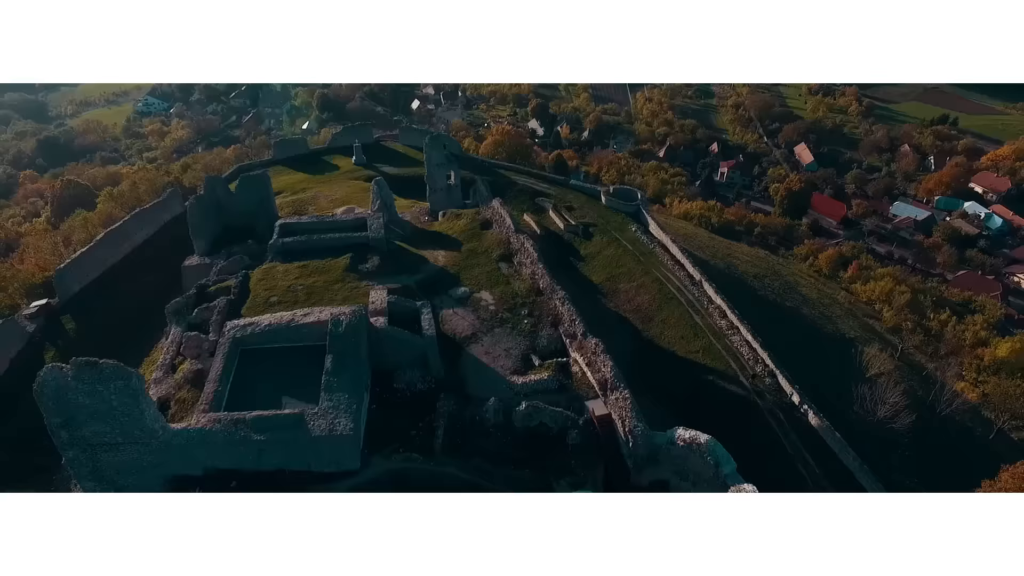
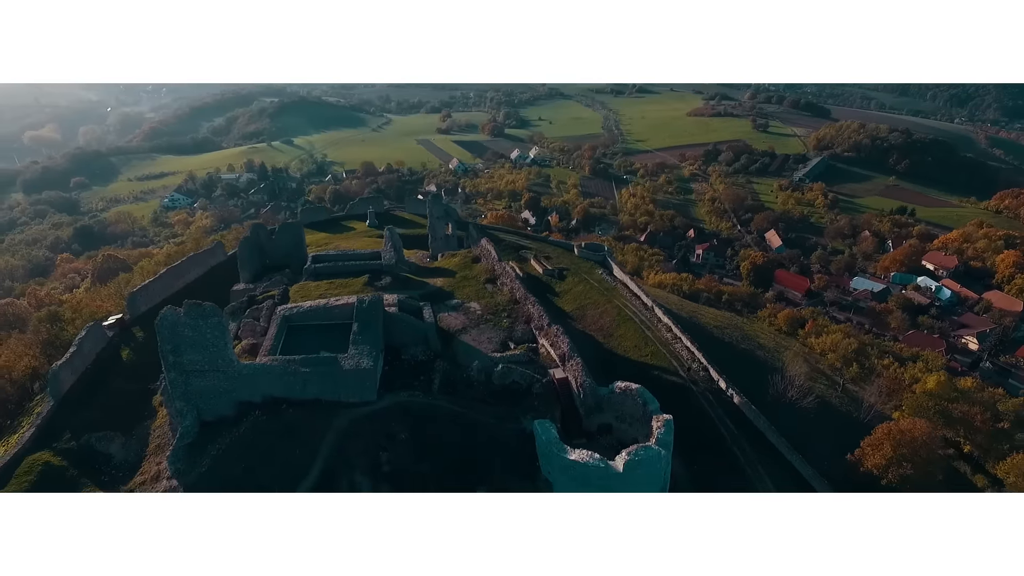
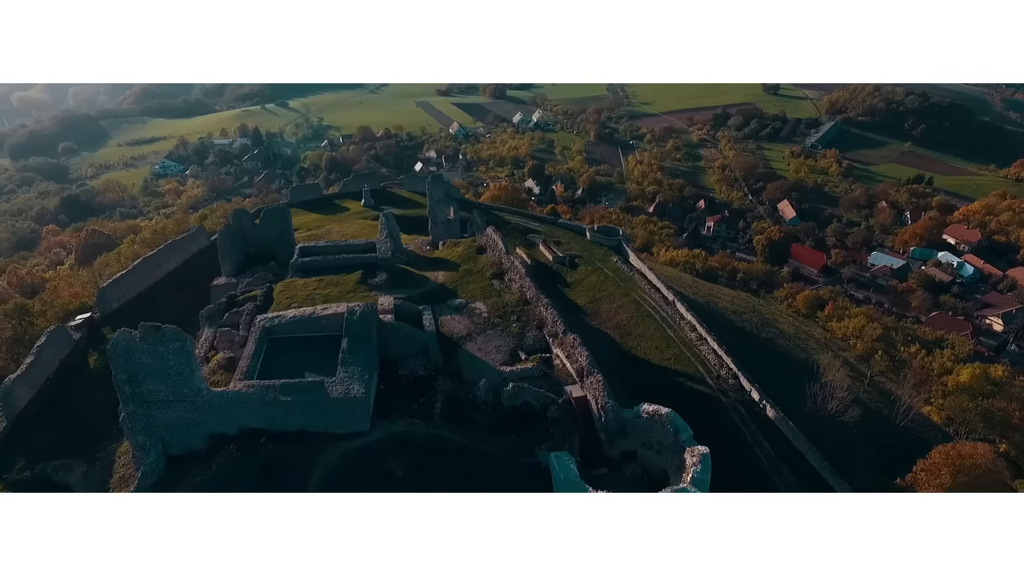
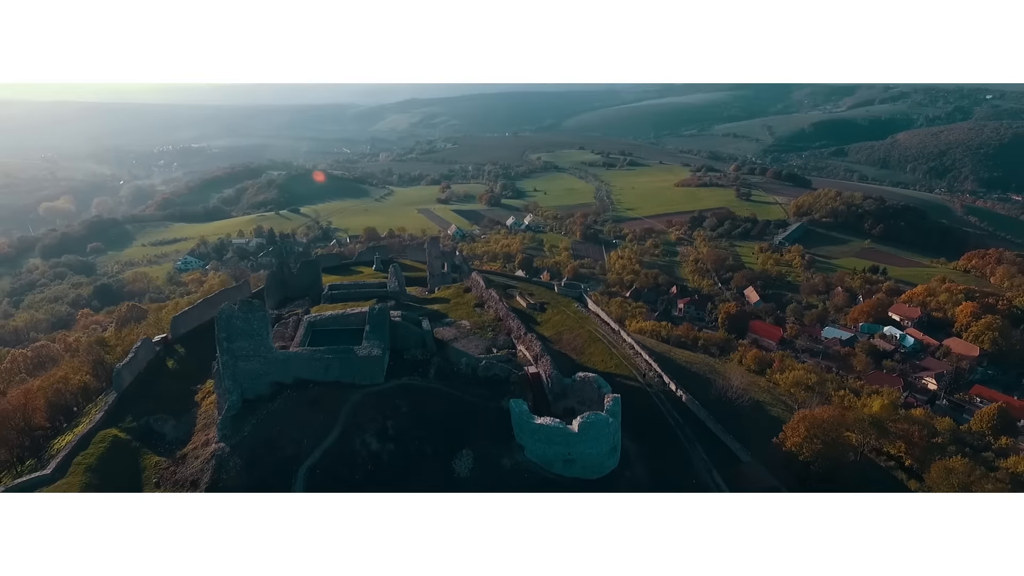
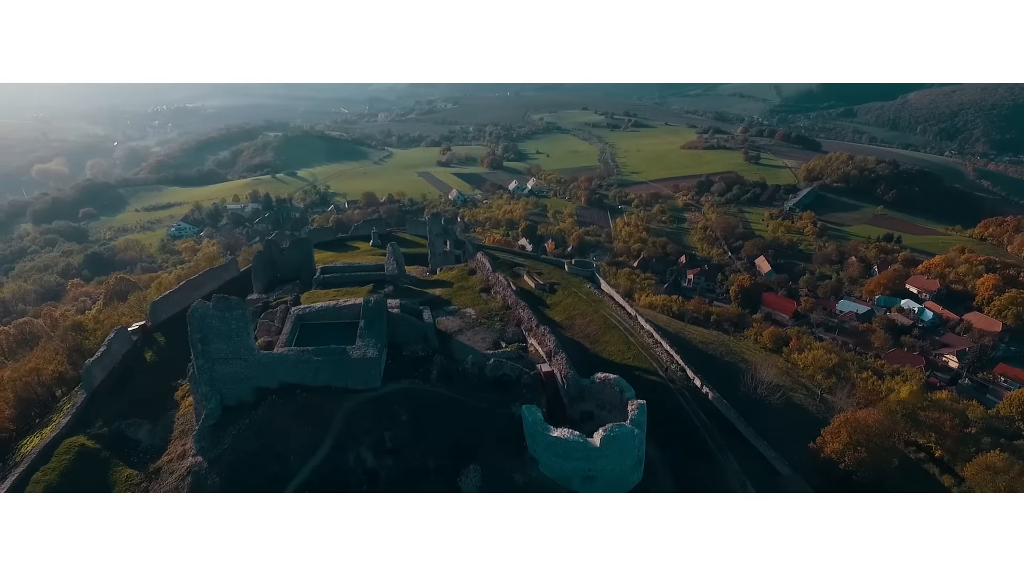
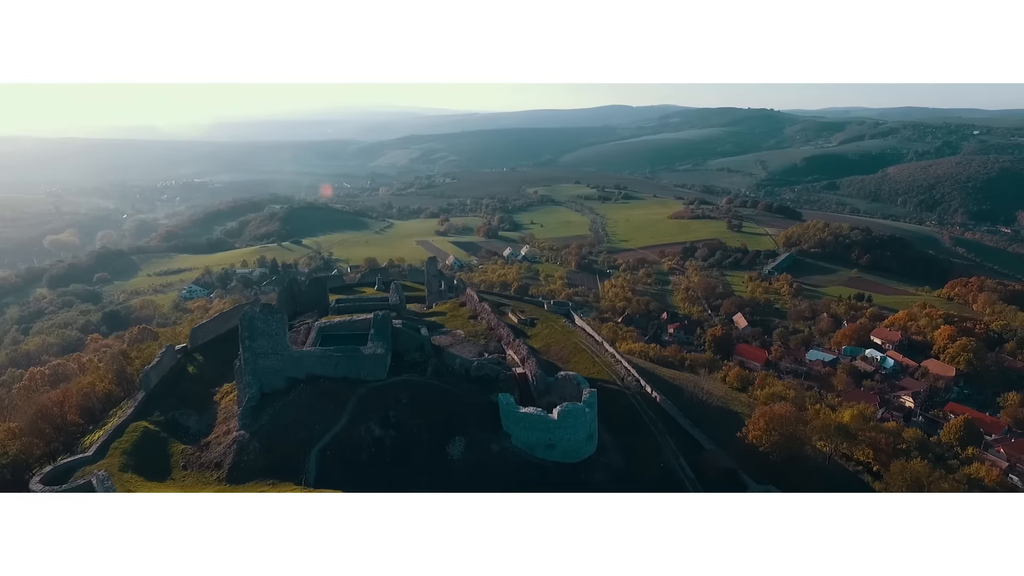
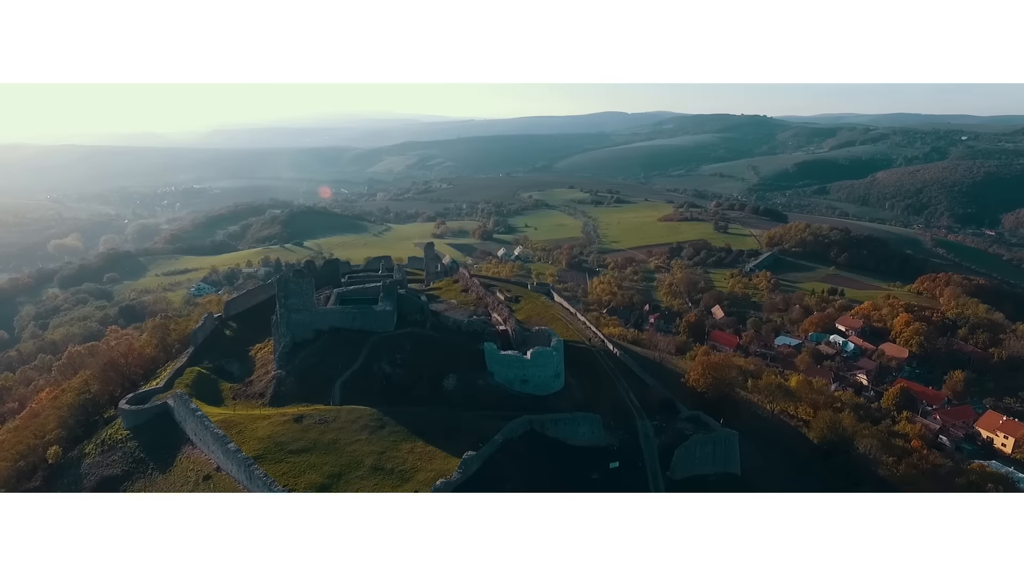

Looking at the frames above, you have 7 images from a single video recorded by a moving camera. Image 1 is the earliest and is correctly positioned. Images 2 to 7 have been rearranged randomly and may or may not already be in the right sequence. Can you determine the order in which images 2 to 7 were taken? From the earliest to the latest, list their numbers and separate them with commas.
3, 2, 5, 4, 6, 7
